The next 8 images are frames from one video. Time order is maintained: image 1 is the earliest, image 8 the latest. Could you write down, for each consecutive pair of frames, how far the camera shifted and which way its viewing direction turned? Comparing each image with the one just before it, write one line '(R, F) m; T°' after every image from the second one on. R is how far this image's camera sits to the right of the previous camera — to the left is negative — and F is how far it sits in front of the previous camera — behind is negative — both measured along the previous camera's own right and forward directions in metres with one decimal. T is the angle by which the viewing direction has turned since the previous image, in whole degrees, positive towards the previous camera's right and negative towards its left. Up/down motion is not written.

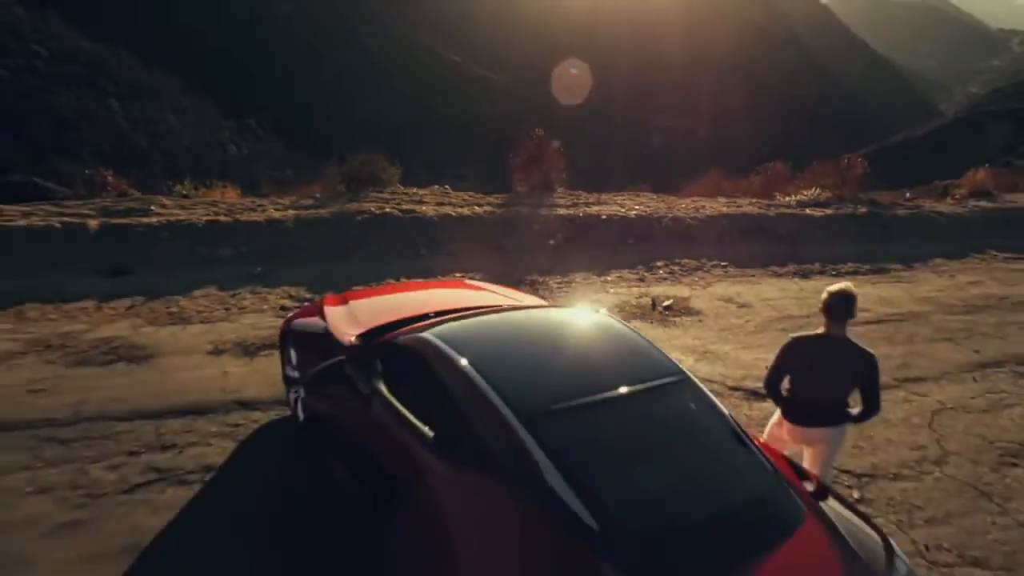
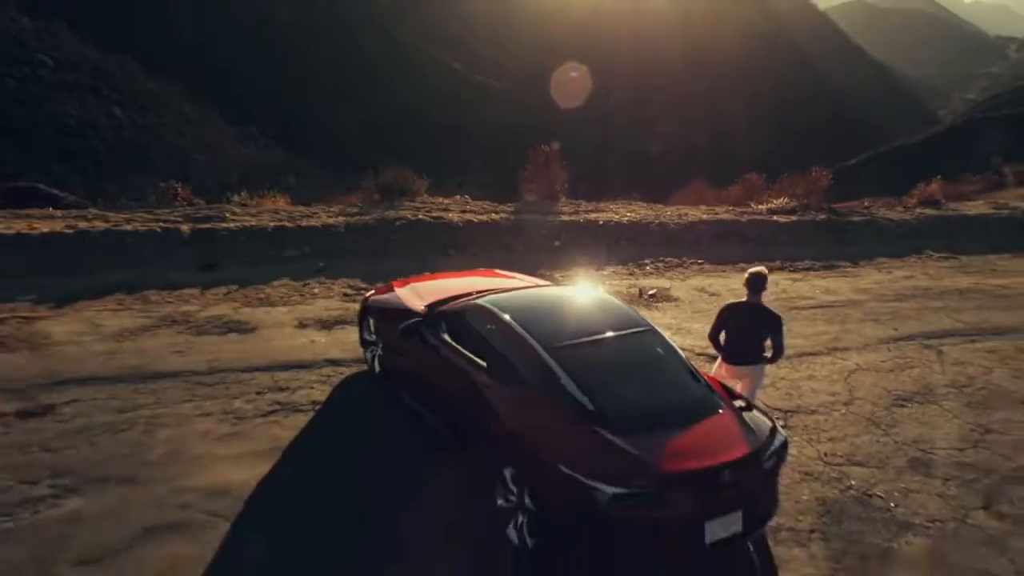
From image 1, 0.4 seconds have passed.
(-0.1, -1.2) m; 0°
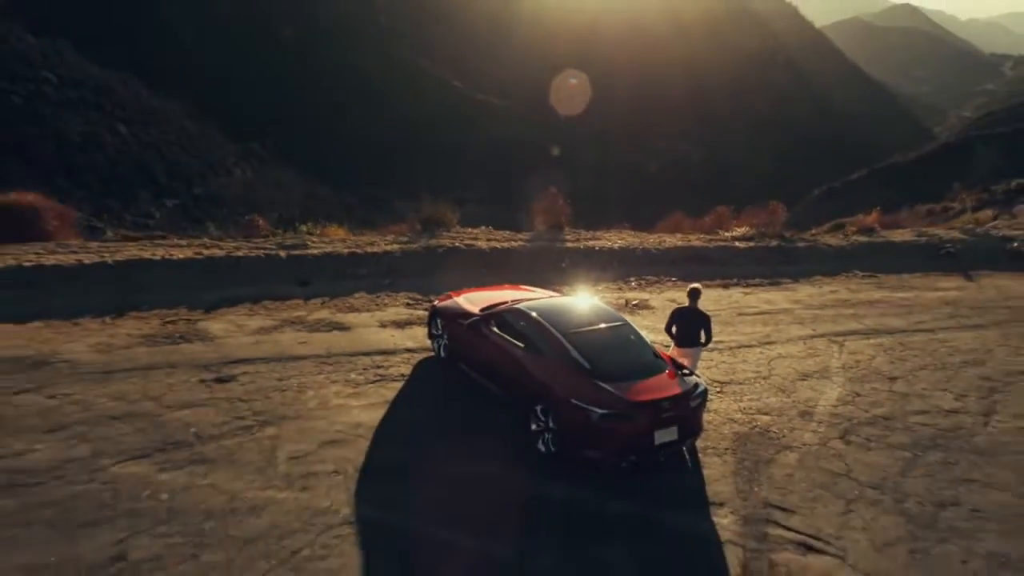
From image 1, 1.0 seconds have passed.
(-0.2, -2.0) m; 0°
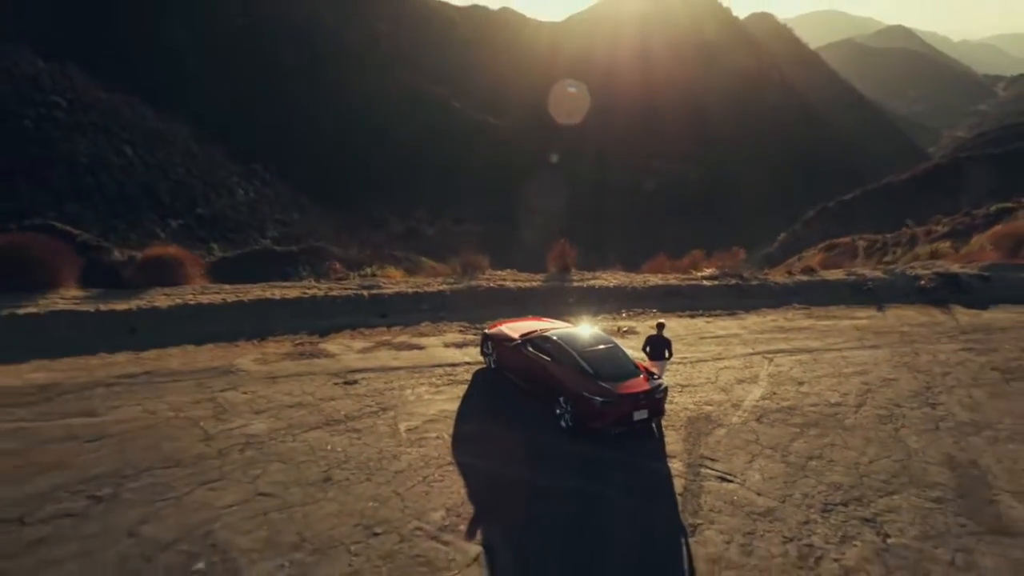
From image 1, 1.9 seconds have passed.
(-0.3, -3.0) m; 0°
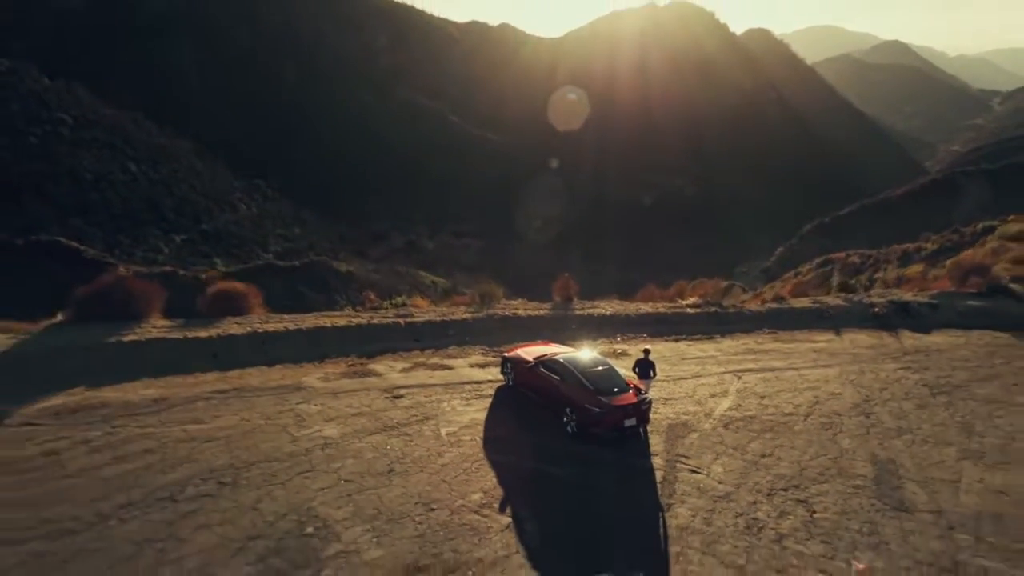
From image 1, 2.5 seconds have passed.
(-0.2, -2.2) m; 0°
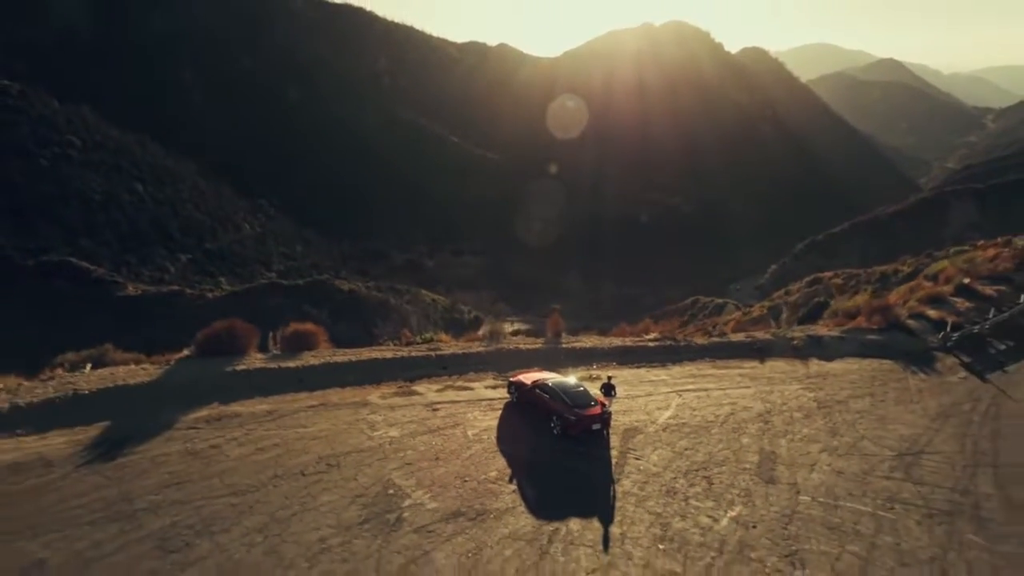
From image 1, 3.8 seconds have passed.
(-0.1, -4.7) m; 0°
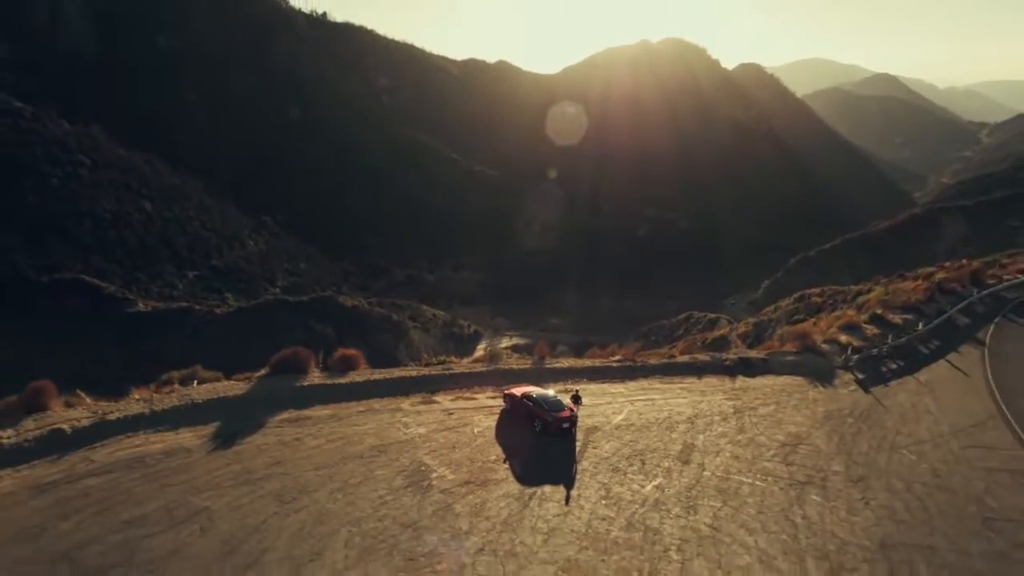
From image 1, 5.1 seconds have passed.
(+0.1, -5.8) m; 0°
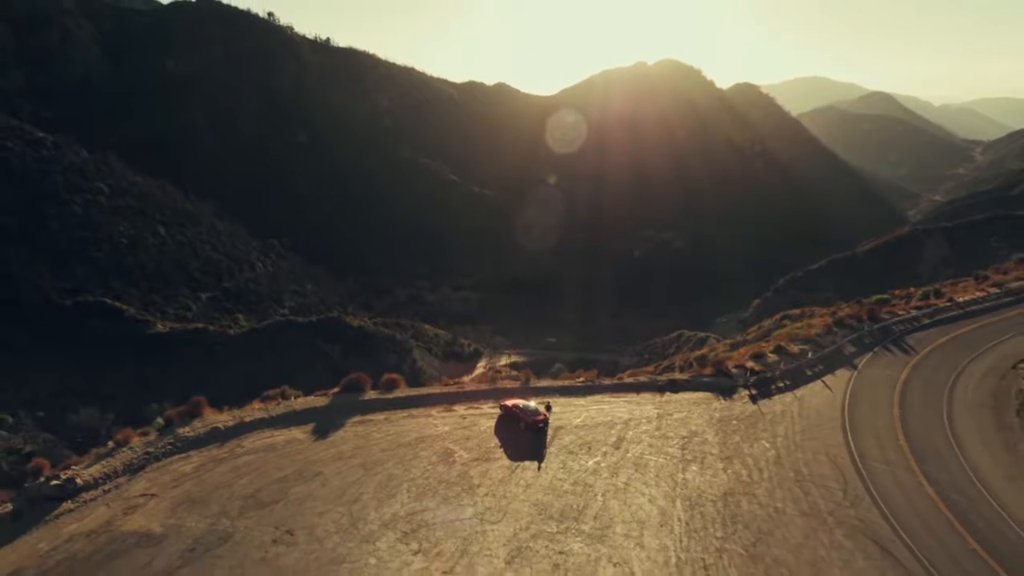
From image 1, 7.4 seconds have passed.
(+0.2, -10.6) m; 0°
